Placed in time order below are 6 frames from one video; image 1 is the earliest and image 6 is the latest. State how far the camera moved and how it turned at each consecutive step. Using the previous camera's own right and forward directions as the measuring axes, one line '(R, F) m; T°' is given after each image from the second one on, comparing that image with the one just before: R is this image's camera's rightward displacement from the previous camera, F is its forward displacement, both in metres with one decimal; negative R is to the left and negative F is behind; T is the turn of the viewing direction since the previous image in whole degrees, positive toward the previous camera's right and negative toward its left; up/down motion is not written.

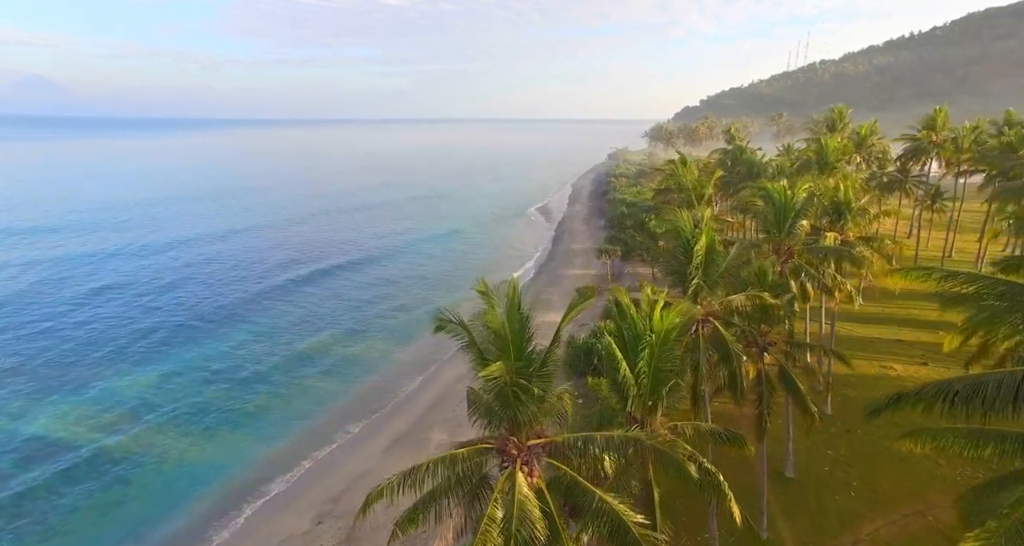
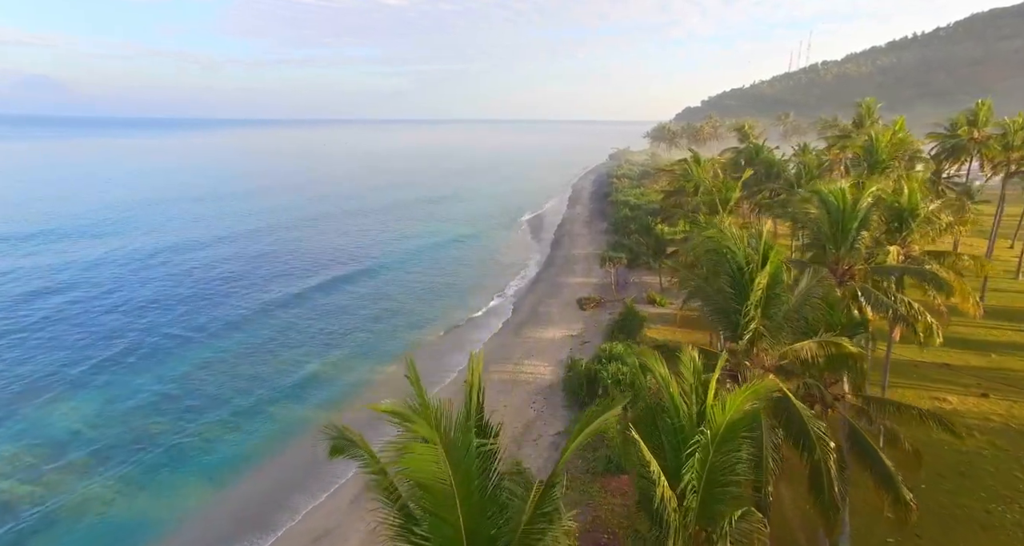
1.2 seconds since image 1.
(+0.4, +3.9) m; 0°
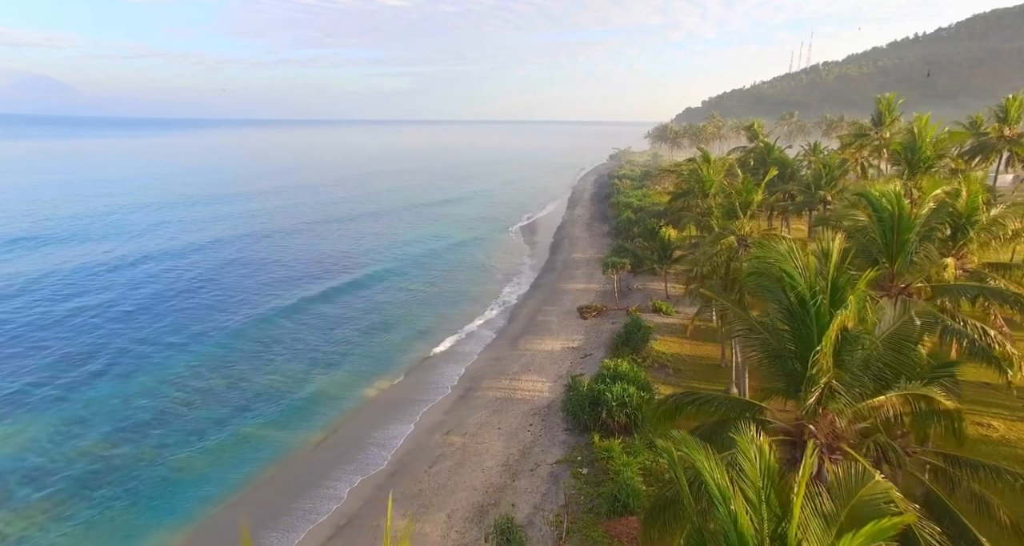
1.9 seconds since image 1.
(+0.2, +2.4) m; 0°
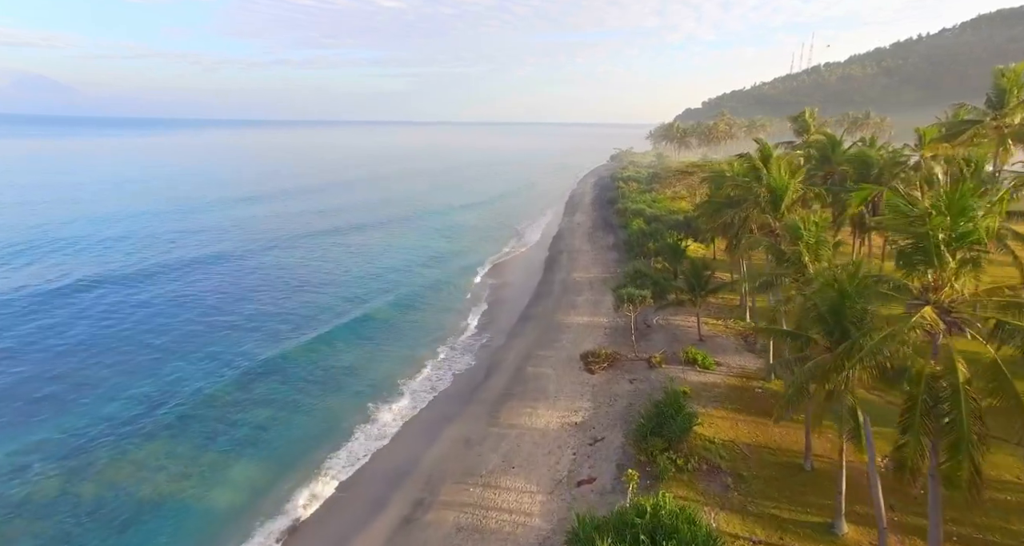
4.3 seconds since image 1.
(+0.8, +10.1) m; 0°
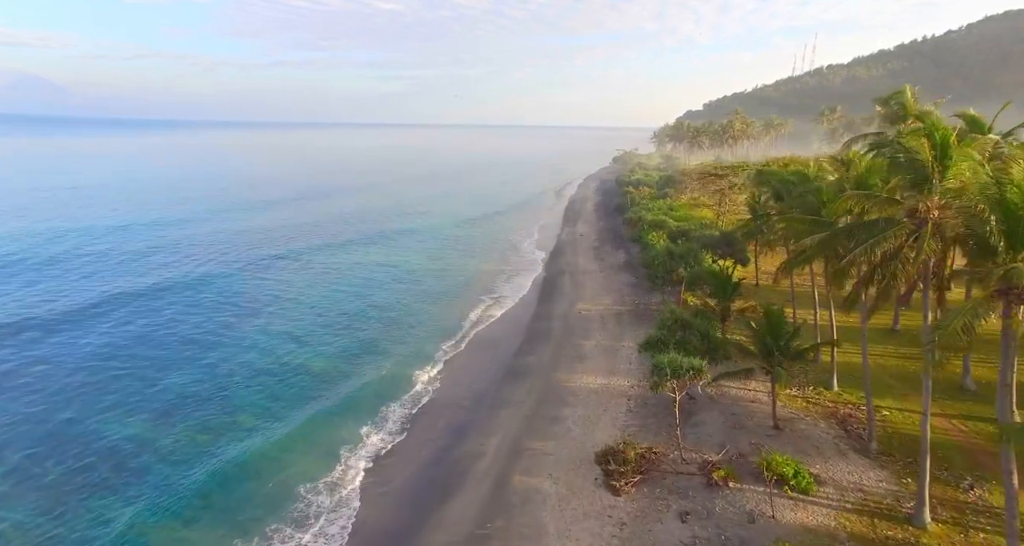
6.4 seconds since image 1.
(+0.7, +10.5) m; 0°
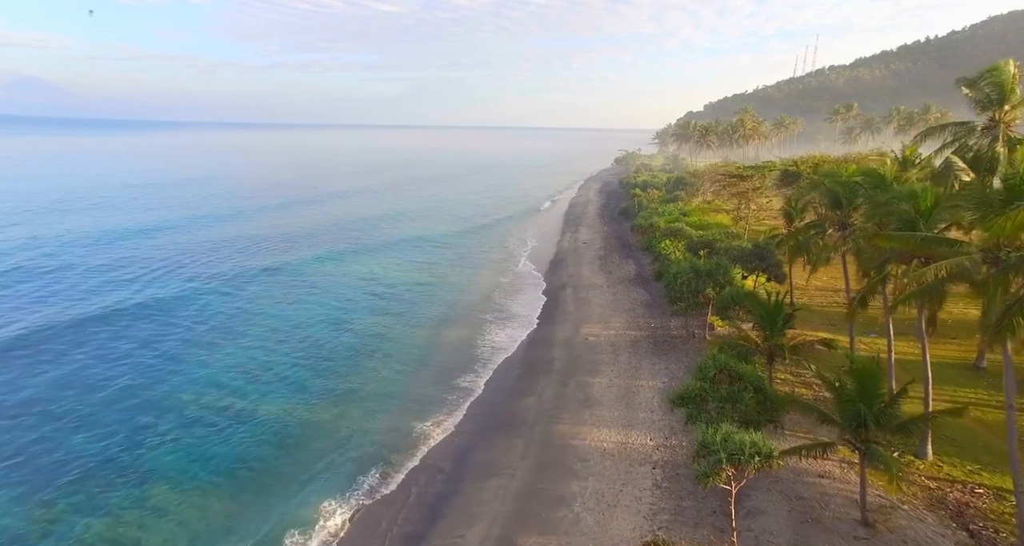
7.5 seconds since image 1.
(+0.3, +5.7) m; 0°
